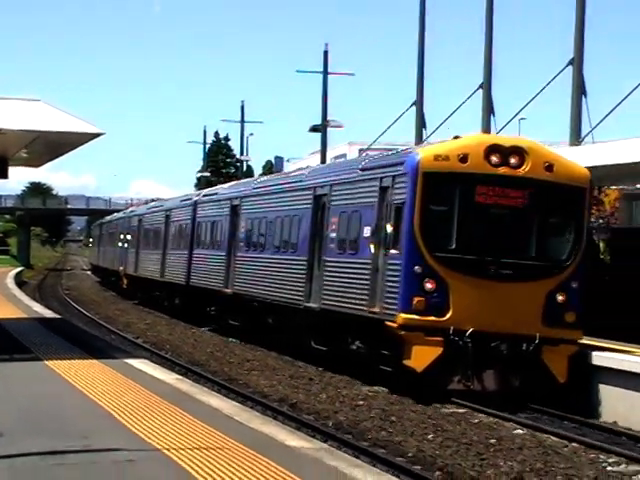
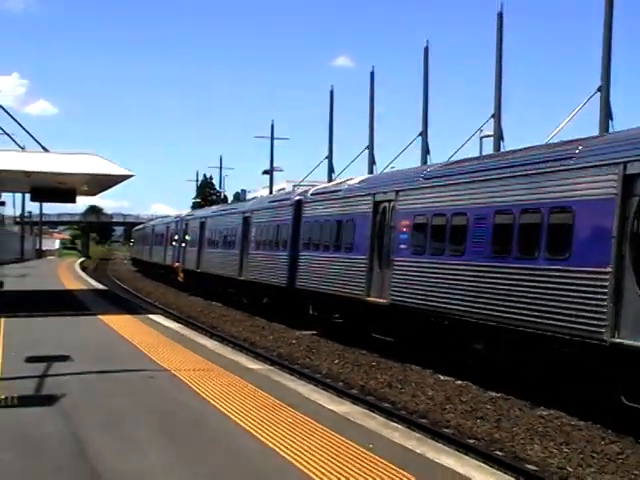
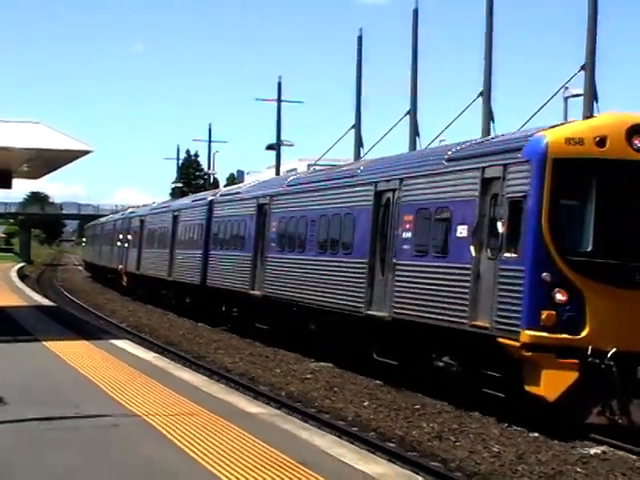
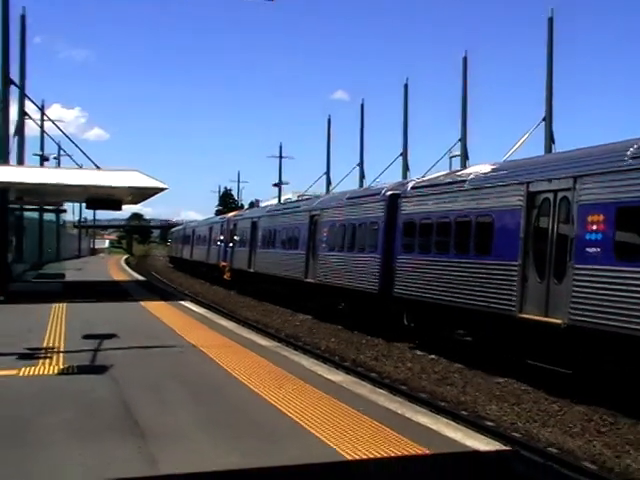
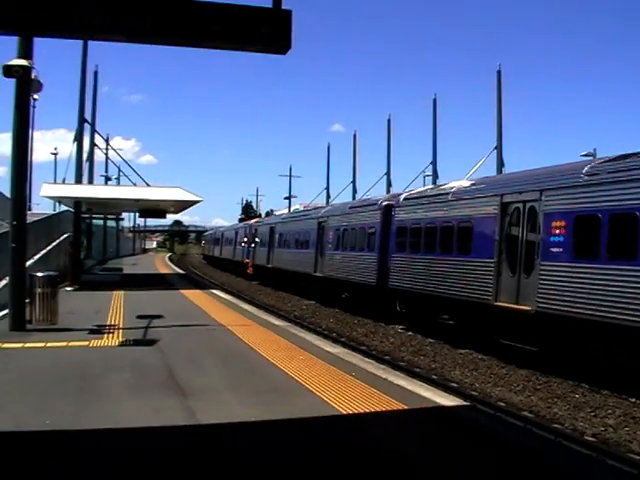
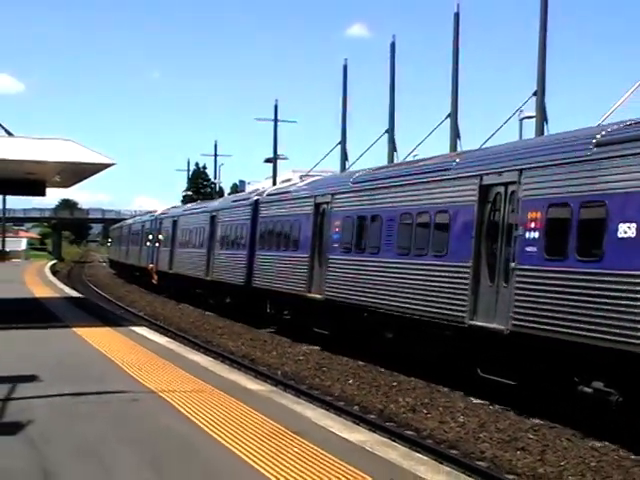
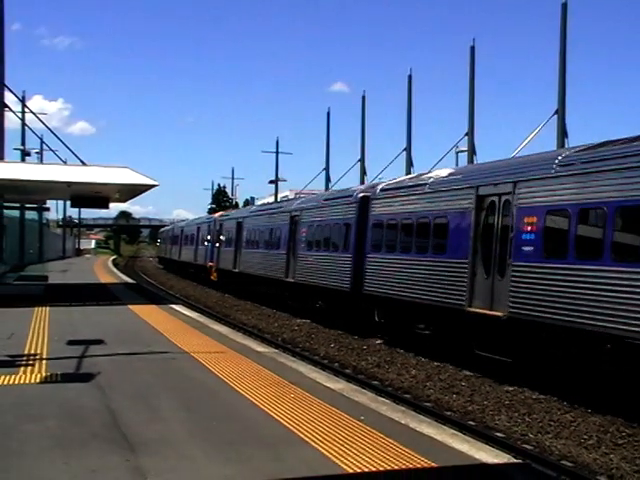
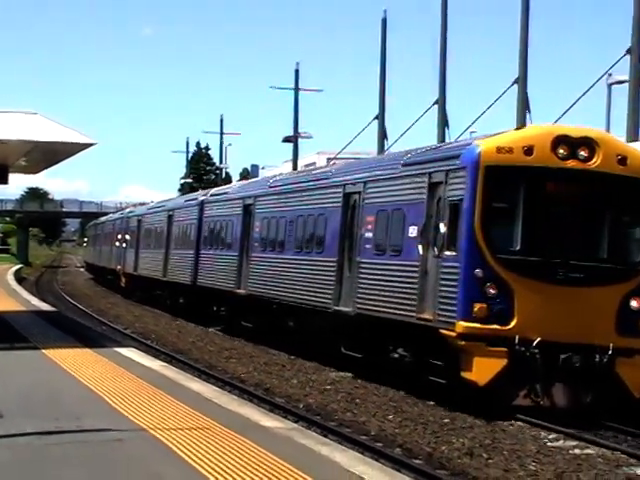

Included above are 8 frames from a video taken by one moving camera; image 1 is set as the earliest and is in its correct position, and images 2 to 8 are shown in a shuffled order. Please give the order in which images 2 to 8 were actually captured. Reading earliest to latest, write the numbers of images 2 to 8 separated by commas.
8, 3, 6, 2, 7, 4, 5
